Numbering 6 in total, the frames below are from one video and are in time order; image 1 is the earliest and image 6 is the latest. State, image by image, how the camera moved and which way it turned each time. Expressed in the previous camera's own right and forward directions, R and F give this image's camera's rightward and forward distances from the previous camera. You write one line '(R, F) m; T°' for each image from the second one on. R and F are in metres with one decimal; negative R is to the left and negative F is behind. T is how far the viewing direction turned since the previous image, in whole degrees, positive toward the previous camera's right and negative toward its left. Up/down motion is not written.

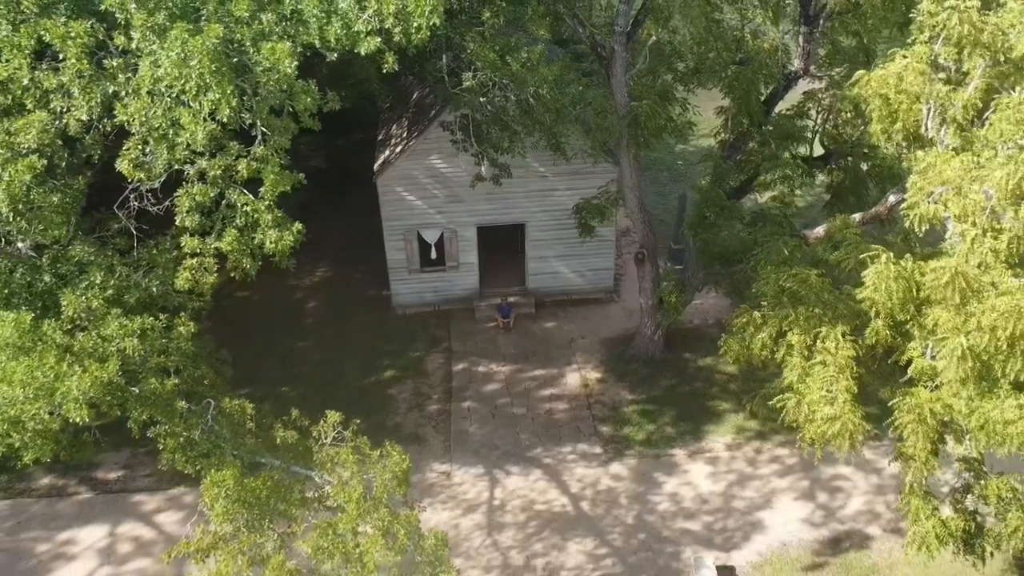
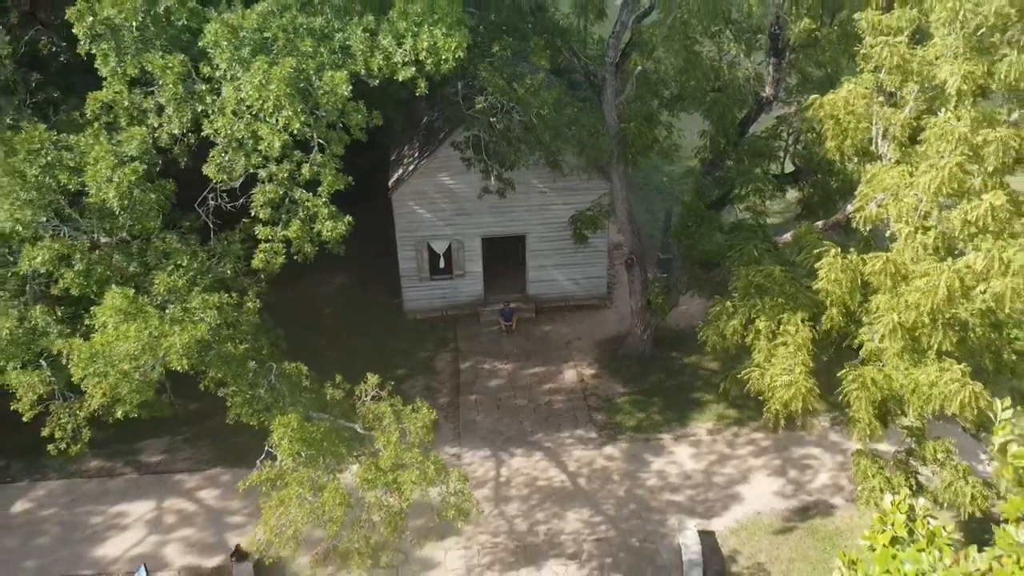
(-0.1, -1.2) m; 0°
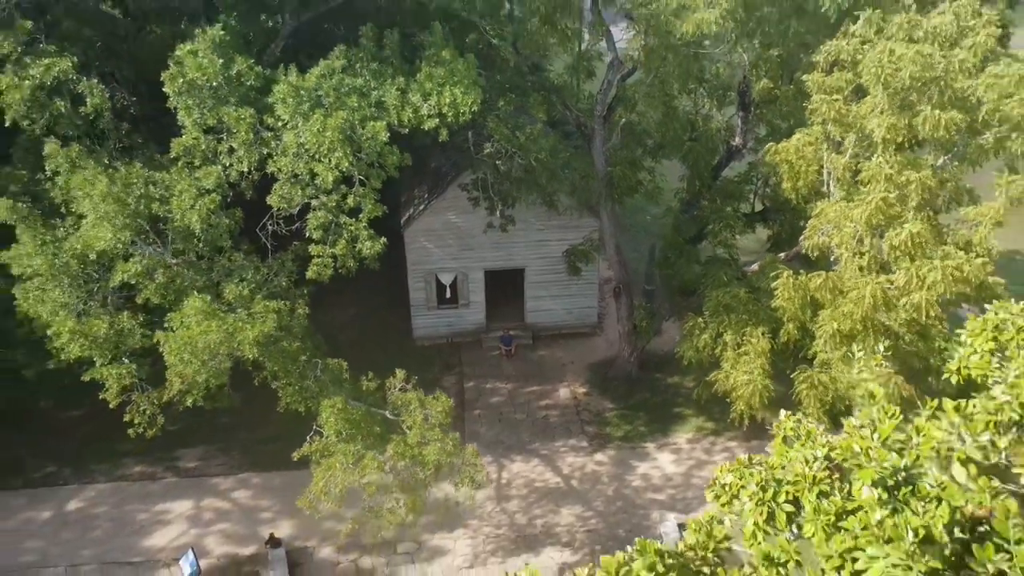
(-0.1, -1.5) m; 0°
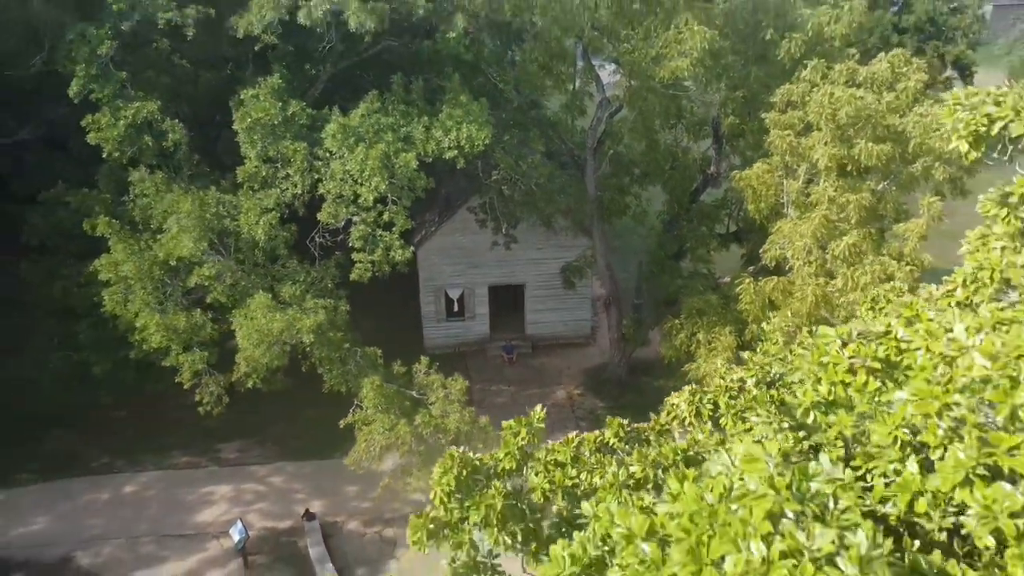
(-0.1, -1.8) m; 0°
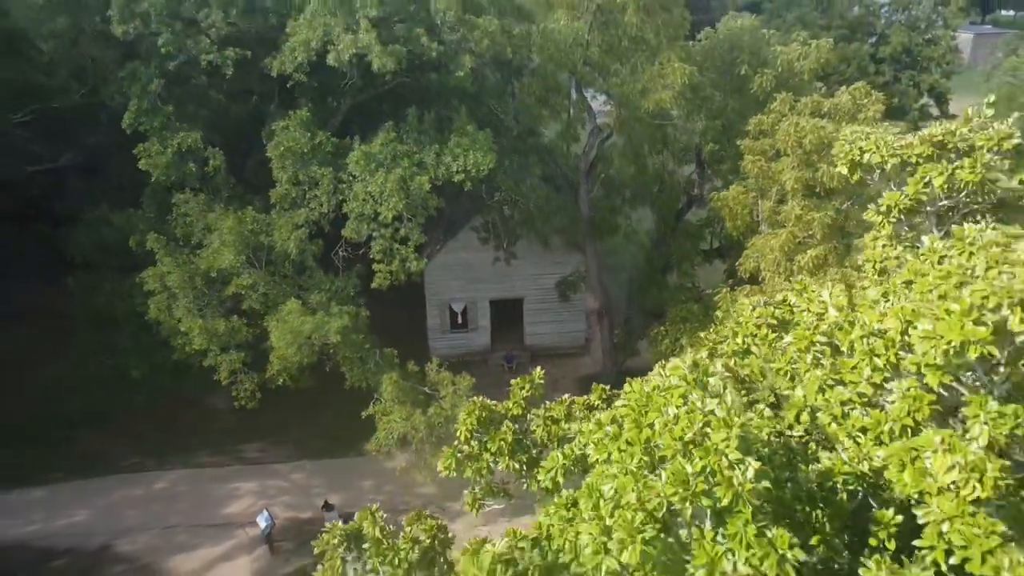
(-0.1, -1.3) m; 0°
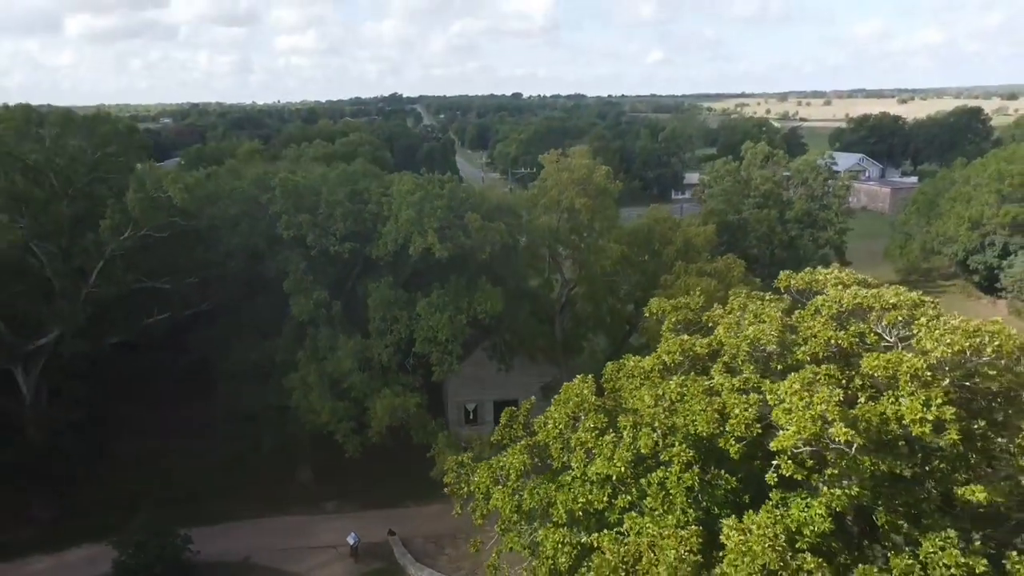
(-0.4, -7.7) m; +1°
